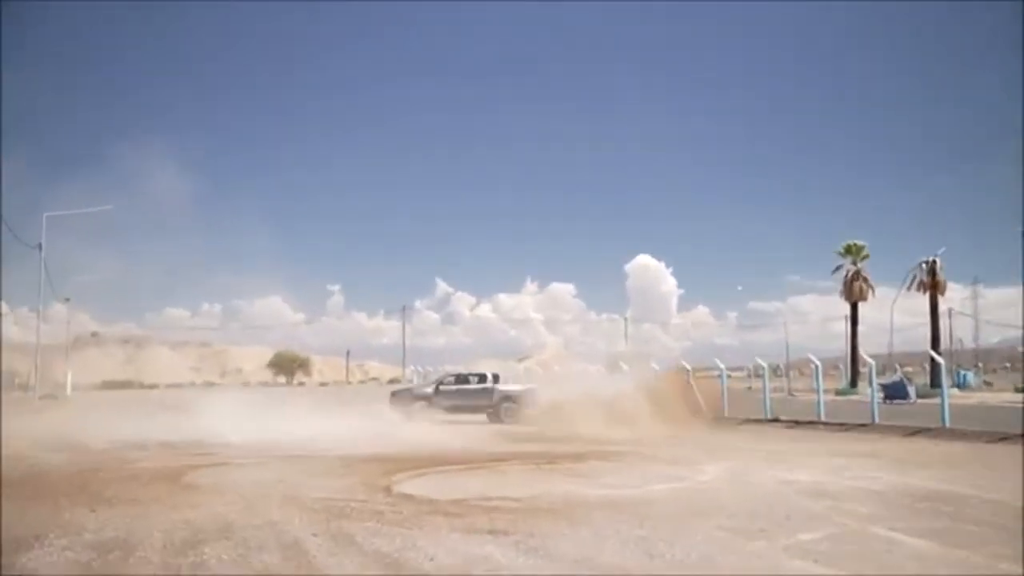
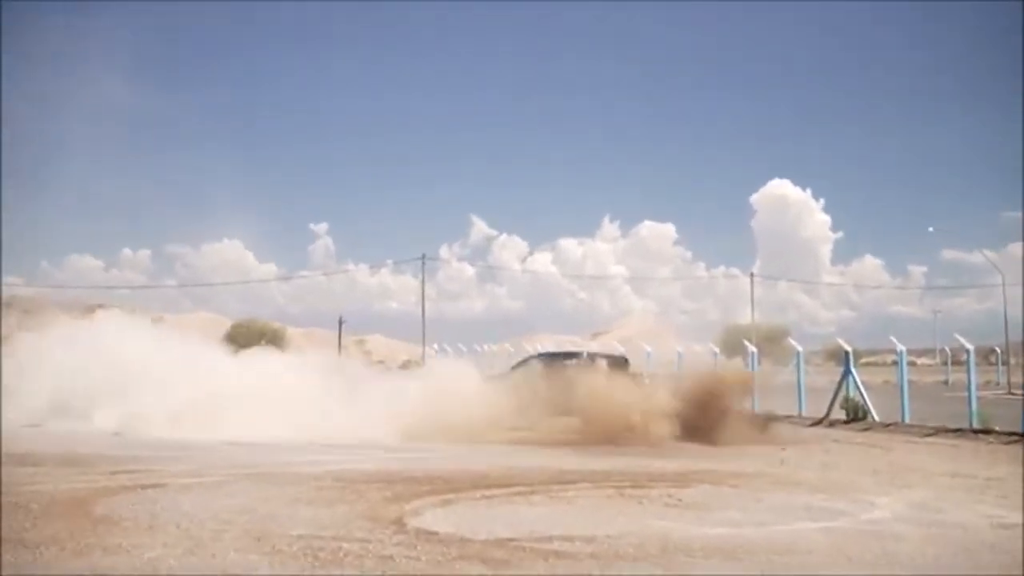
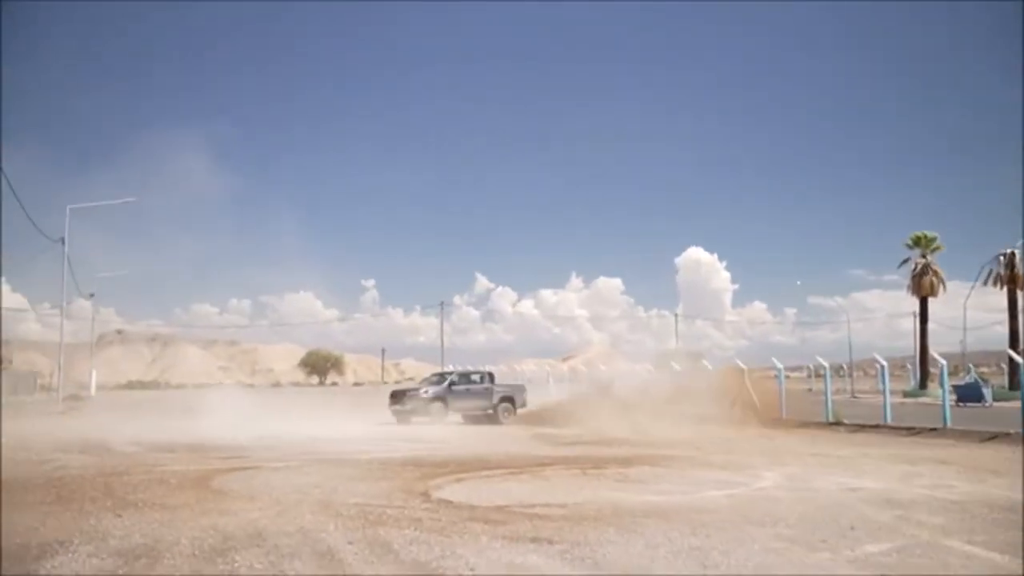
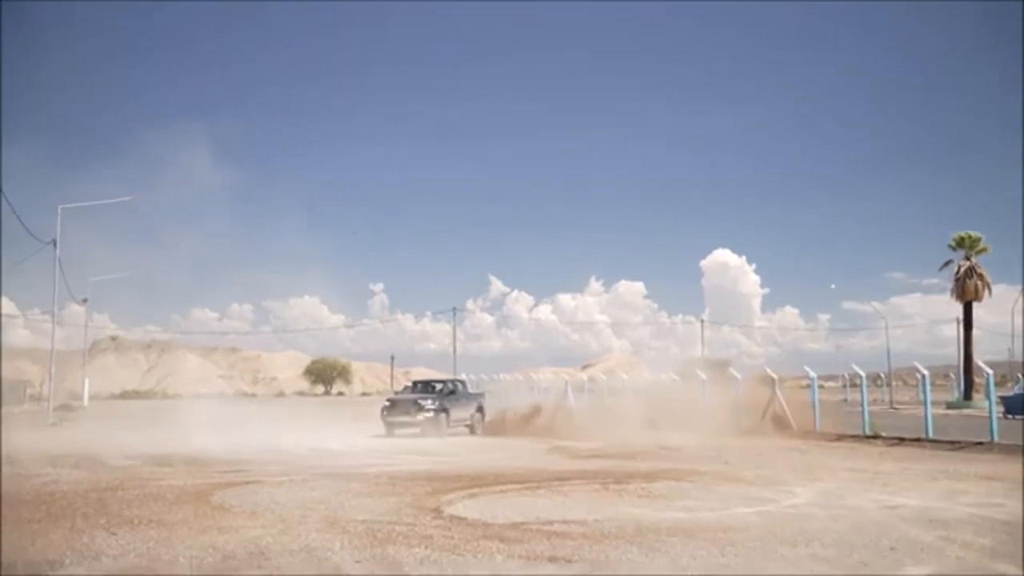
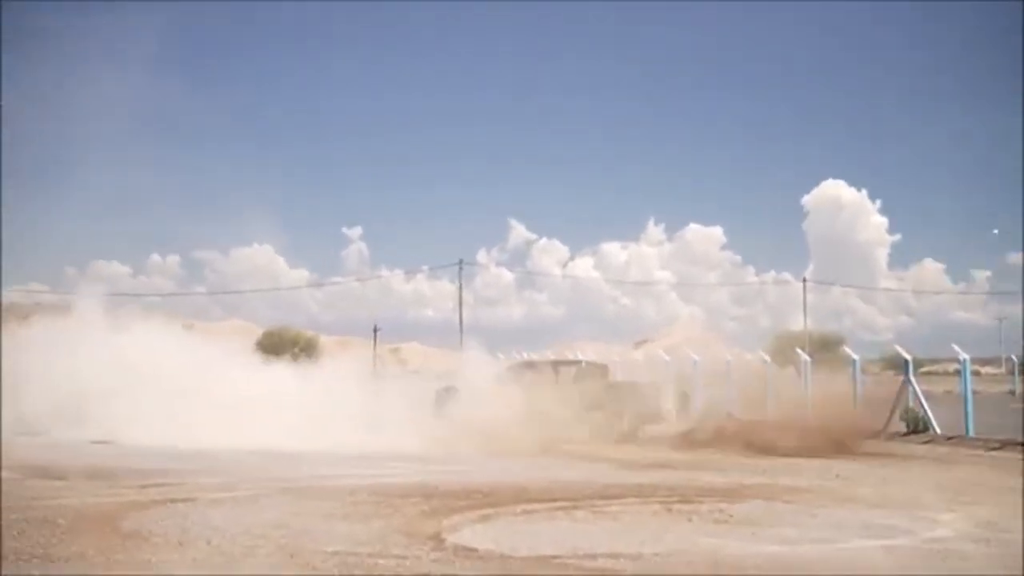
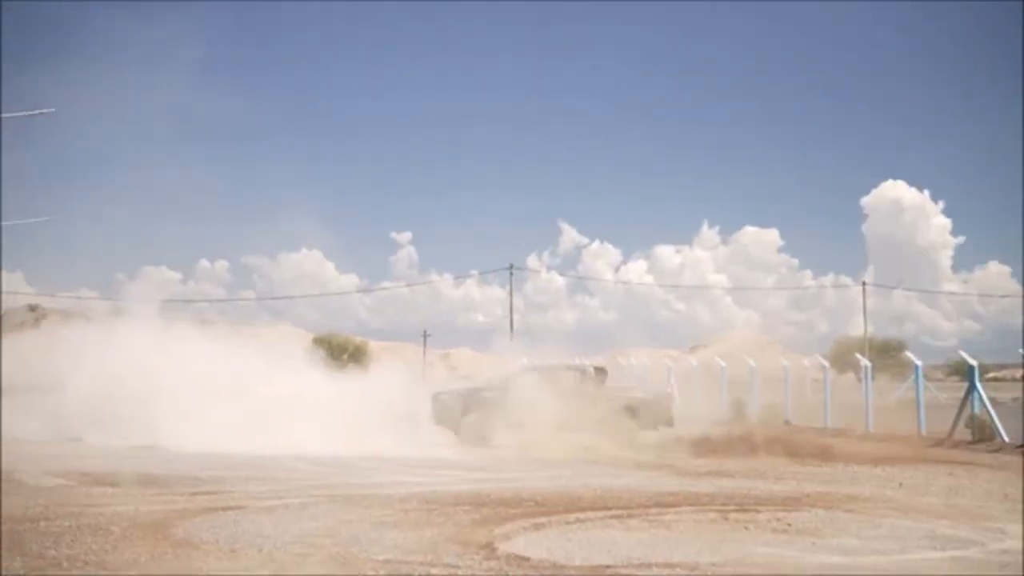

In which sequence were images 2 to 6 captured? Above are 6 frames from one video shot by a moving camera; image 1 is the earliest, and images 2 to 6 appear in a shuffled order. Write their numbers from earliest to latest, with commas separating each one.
3, 4, 2, 5, 6
